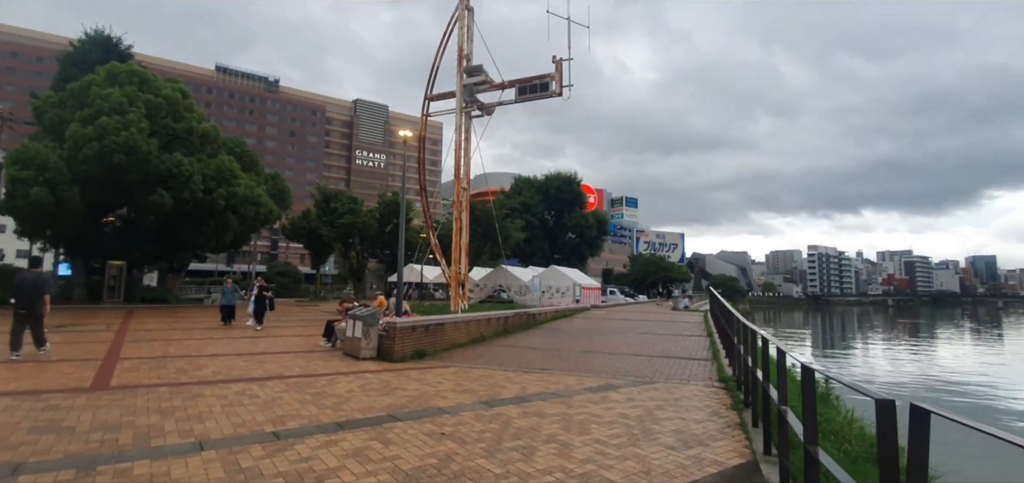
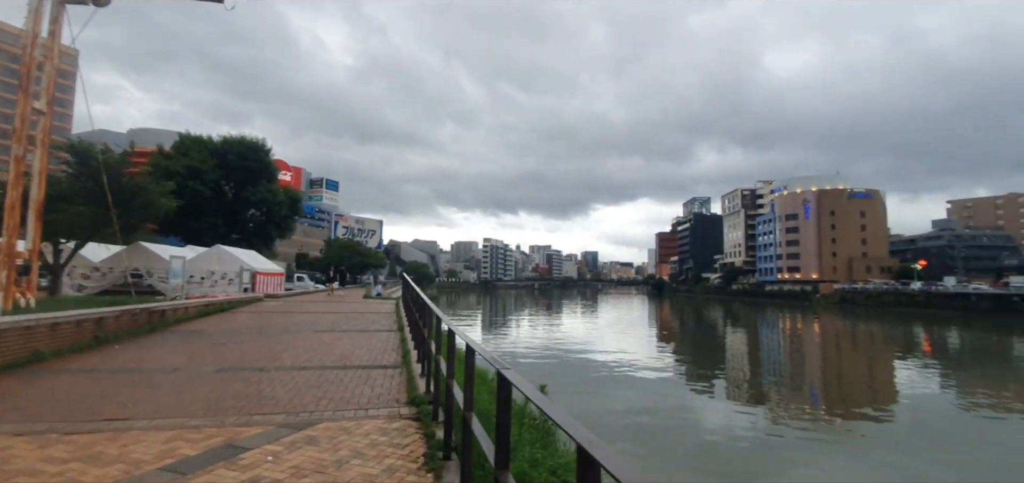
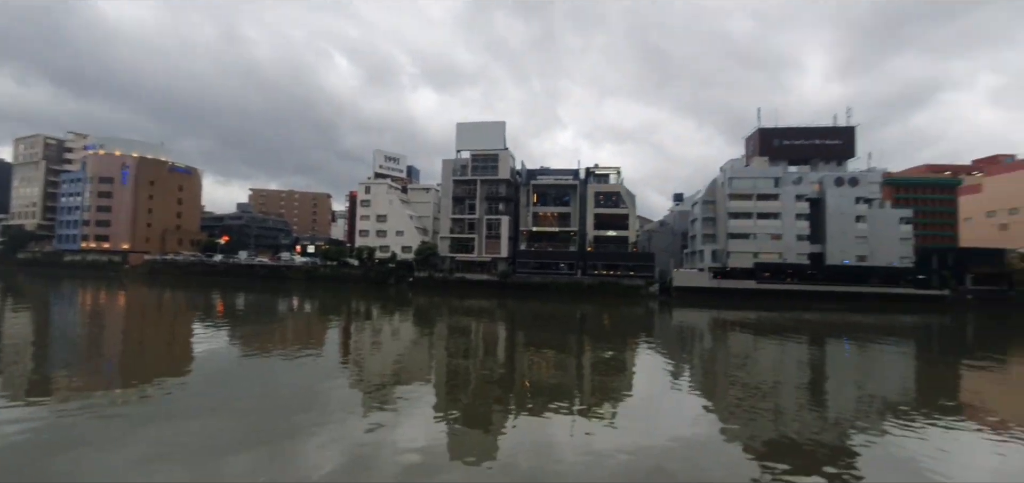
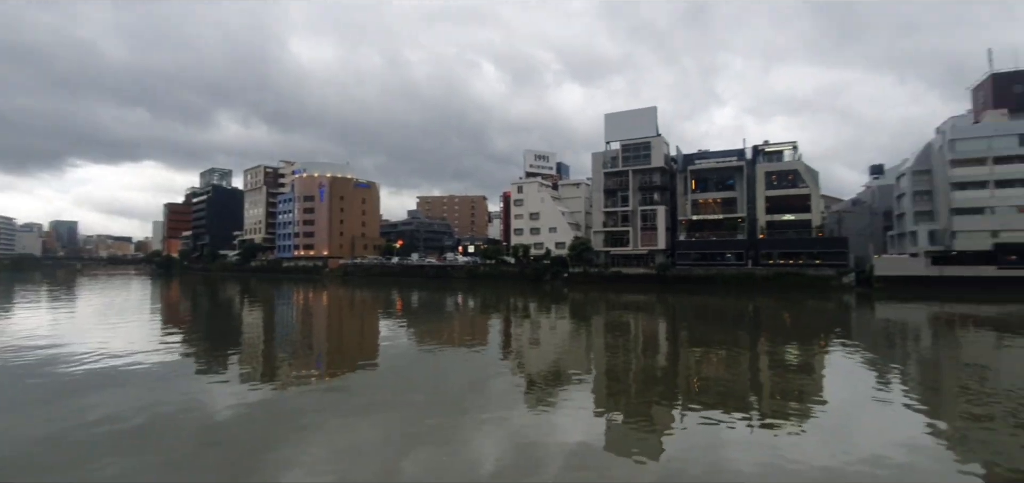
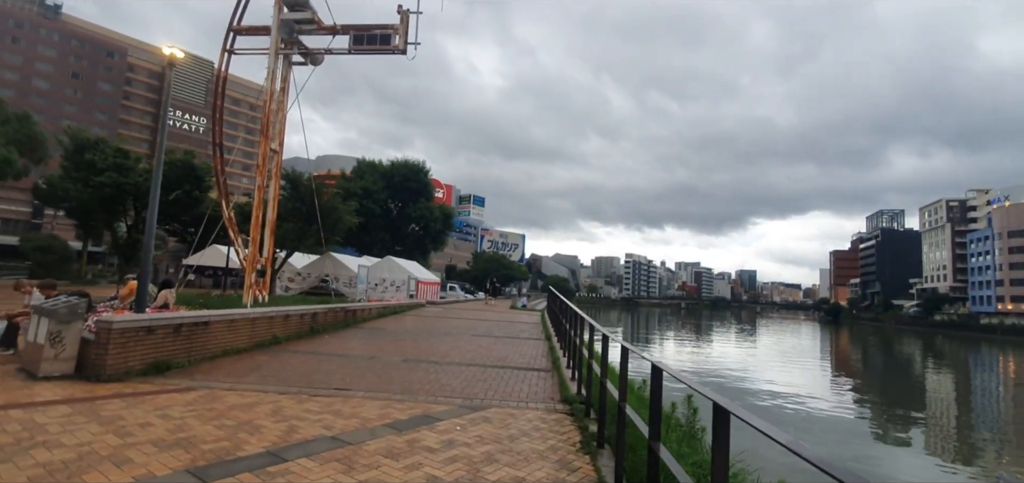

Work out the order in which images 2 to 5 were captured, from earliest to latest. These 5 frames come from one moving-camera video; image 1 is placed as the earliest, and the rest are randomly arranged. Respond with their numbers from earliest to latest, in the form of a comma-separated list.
5, 2, 4, 3
